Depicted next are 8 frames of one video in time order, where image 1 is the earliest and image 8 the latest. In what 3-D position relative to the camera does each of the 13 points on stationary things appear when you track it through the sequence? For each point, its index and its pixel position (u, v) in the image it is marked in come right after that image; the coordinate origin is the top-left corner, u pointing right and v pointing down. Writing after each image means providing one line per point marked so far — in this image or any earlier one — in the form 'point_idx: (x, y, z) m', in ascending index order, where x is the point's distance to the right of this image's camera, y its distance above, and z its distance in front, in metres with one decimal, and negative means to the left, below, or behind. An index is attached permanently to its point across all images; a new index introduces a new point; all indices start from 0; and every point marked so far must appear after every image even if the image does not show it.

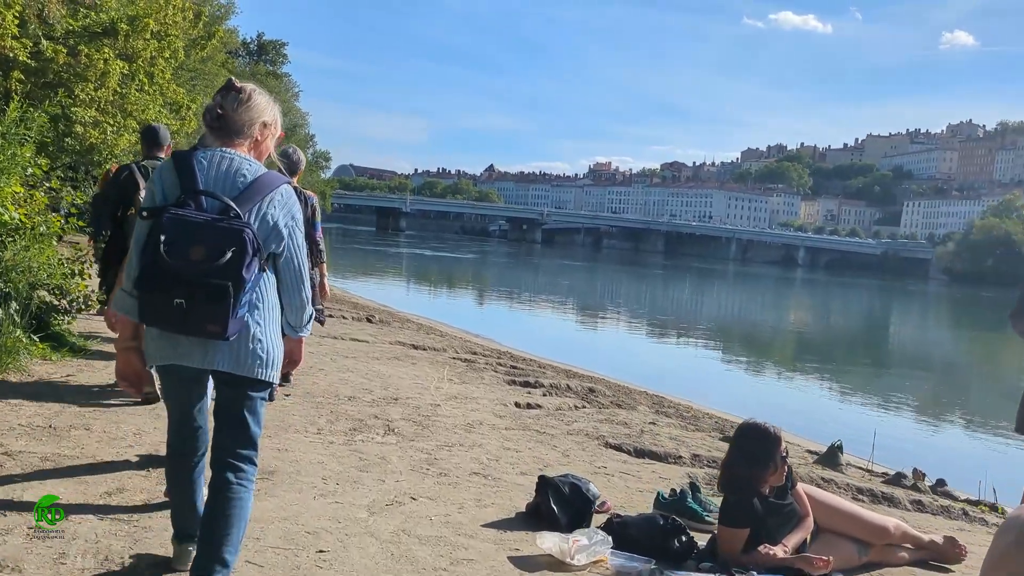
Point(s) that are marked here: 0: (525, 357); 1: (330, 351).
0: (+0.1, -0.8, +11.8) m
1: (-1.5, -0.5, +8.5) m
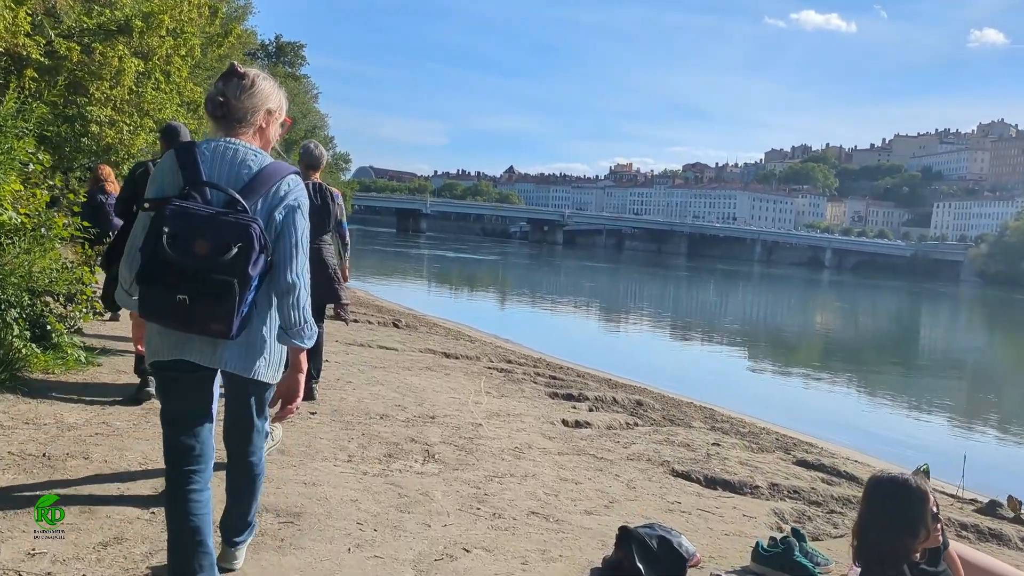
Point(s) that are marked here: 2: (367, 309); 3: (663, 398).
0: (+0.5, -0.8, +11.2) m
1: (-1.2, -0.5, +7.9) m
2: (-2.3, -0.3, +16.6) m
3: (+1.3, -1.0, +9.1) m
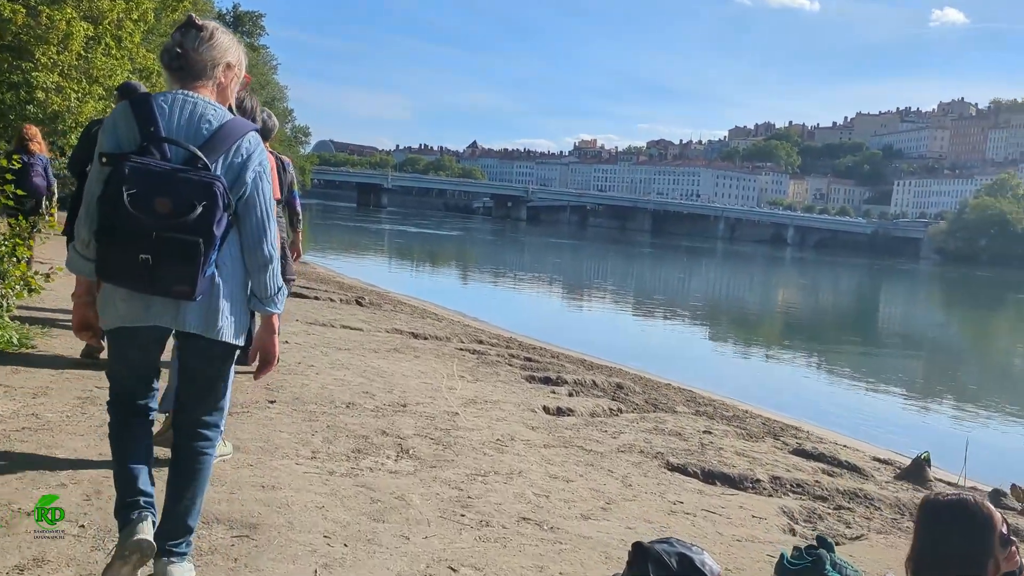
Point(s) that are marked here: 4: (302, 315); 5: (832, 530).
0: (+0.2, -0.6, +10.7) m
1: (-1.3, -0.4, +7.4) m
2: (-2.8, +0.1, +16.1) m
3: (+1.1, -0.8, +8.8) m
4: (-1.8, -0.2, +9.1) m
5: (+1.2, -0.9, +3.8) m
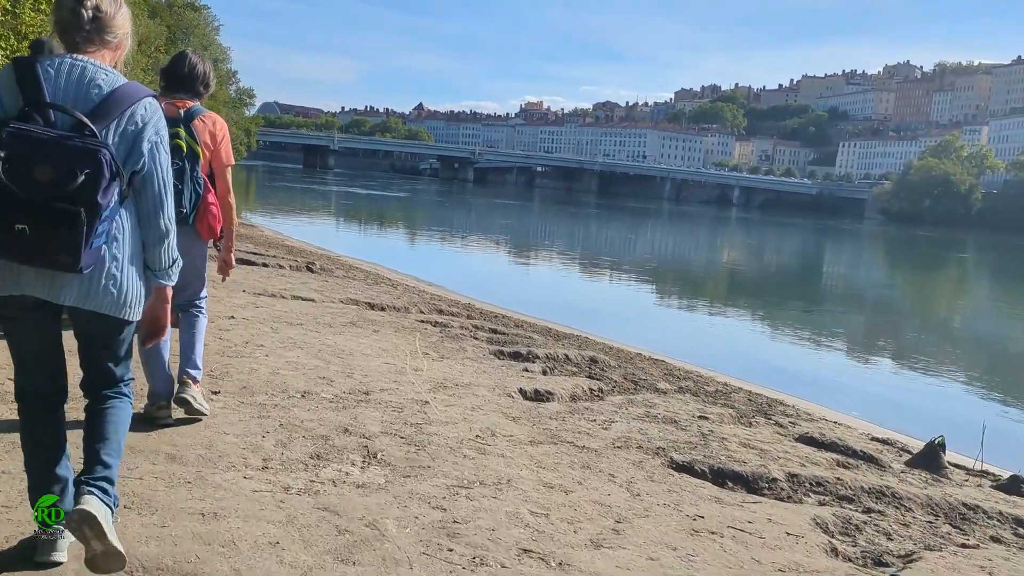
0: (-0.2, -0.2, +10.1) m
1: (-1.6, -0.2, +6.7) m
2: (-3.5, +0.6, +15.3) m
3: (+0.8, -0.5, +8.2) m
4: (-2.1, 0.0, +8.4) m
5: (+1.1, -0.8, +3.3) m
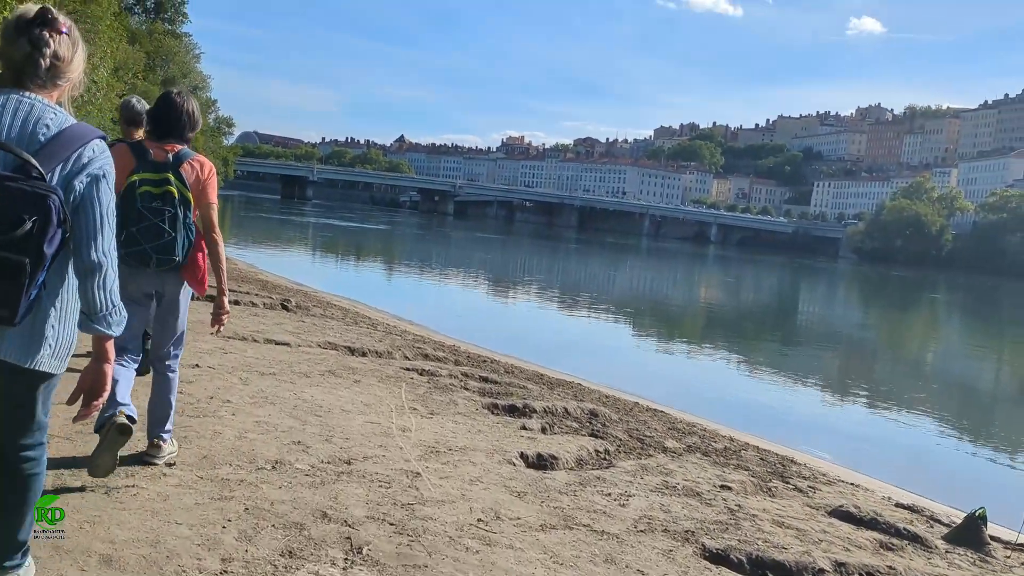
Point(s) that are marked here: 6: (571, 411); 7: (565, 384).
0: (-0.3, -0.6, +9.6) m
1: (-1.6, -0.4, +6.1) m
2: (-3.7, +0.1, +14.6) m
3: (+0.7, -0.8, +7.6) m
4: (-2.2, -0.3, +7.7) m
5: (+1.2, -1.0, +2.8) m
6: (+0.4, -0.8, +6.6) m
7: (+0.4, -0.8, +8.3) m
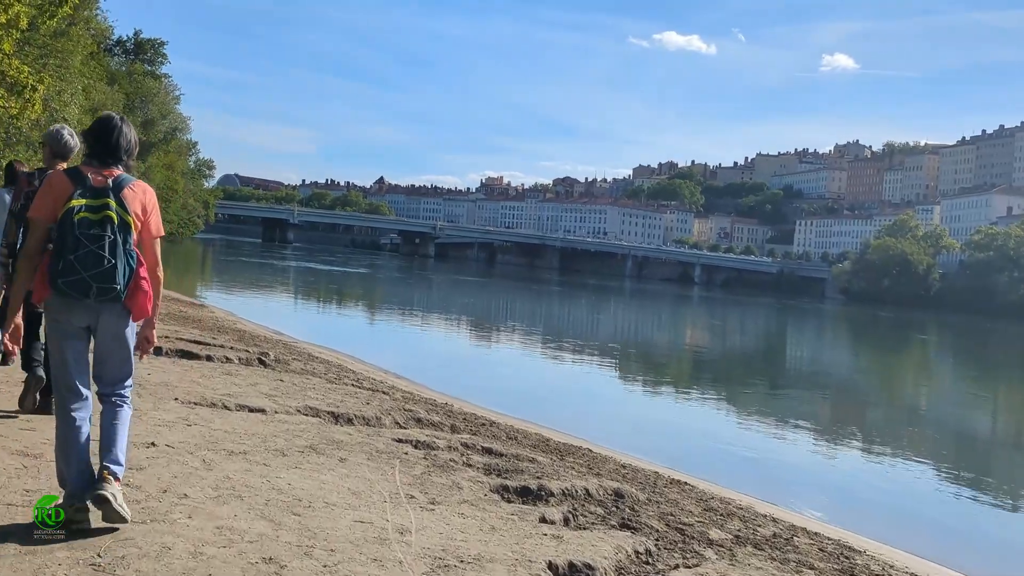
0: (-0.3, -1.1, +8.6) m
1: (-1.5, -0.8, +5.1) m
2: (-3.8, -0.6, +13.7) m
3: (+0.8, -1.2, +6.7) m
4: (-2.1, -0.7, +6.8) m
5: (+1.3, -1.2, +1.8) m
6: (+0.4, -1.1, +5.6) m
7: (+0.4, -1.1, +7.3) m
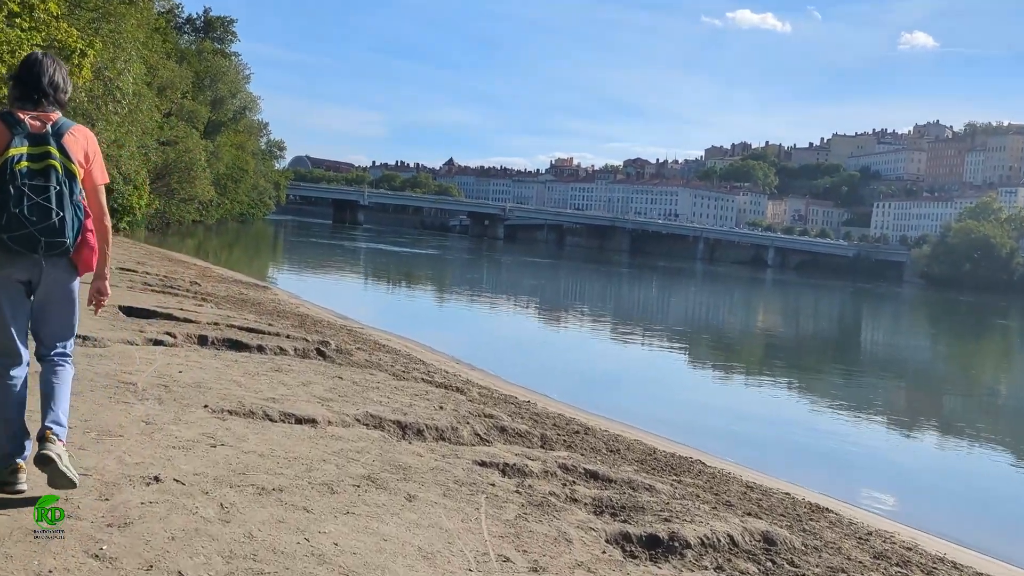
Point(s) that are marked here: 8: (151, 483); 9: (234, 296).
0: (+0.4, -1.0, +7.3) m
1: (-1.1, -0.7, +3.9) m
2: (-2.7, -0.4, +12.5) m
3: (+1.3, -1.1, +5.3) m
4: (-1.6, -0.6, +5.6) m
5: (+1.5, -1.2, +0.4) m
6: (+0.9, -1.0, +4.3) m
7: (+1.0, -1.0, +5.9) m
8: (-1.2, -0.7, +3.5) m
9: (-4.0, -0.1, +15.1) m
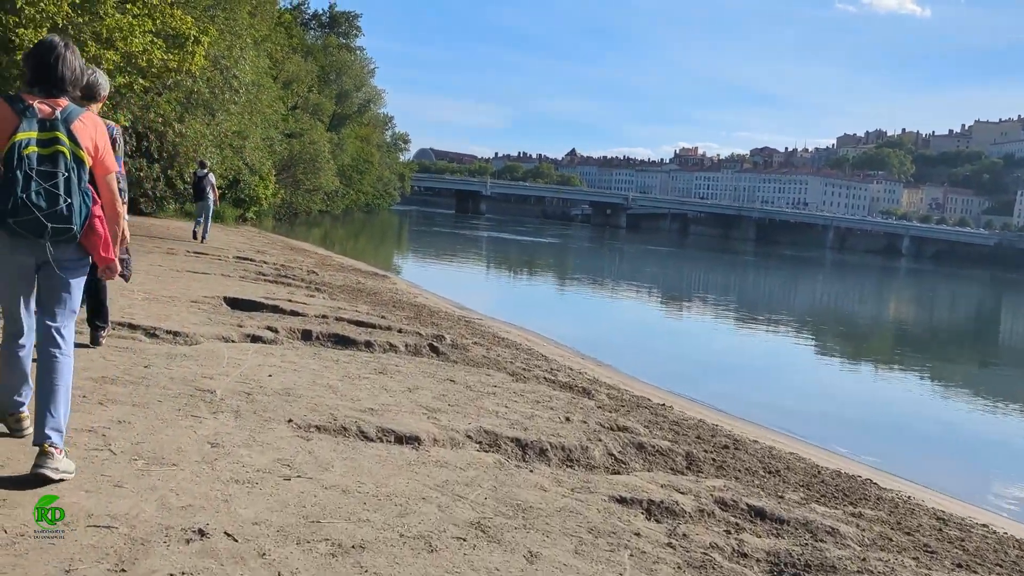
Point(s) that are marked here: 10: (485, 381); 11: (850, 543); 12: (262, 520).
0: (+1.2, -0.9, +6.2) m
1: (-0.6, -0.7, +3.0) m
2: (-1.3, -0.3, +11.8) m
3: (+1.9, -1.1, +4.1) m
4: (-0.9, -0.5, +4.7) m
5: (+1.6, -1.2, -0.7) m
6: (+1.4, -1.0, +3.2) m
7: (+1.7, -1.0, +4.8) m
8: (-0.8, -0.6, +2.7) m
9: (-2.2, 0.0, +14.5) m
10: (-0.1, -0.6, +6.7) m
11: (+1.2, -0.9, +3.9) m
12: (-0.7, -0.6, +3.0) m
